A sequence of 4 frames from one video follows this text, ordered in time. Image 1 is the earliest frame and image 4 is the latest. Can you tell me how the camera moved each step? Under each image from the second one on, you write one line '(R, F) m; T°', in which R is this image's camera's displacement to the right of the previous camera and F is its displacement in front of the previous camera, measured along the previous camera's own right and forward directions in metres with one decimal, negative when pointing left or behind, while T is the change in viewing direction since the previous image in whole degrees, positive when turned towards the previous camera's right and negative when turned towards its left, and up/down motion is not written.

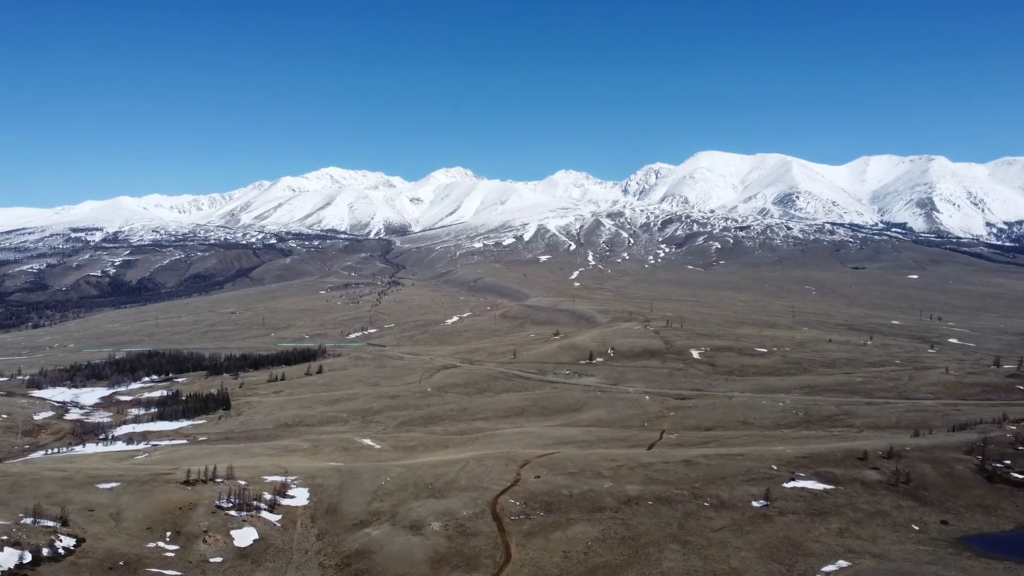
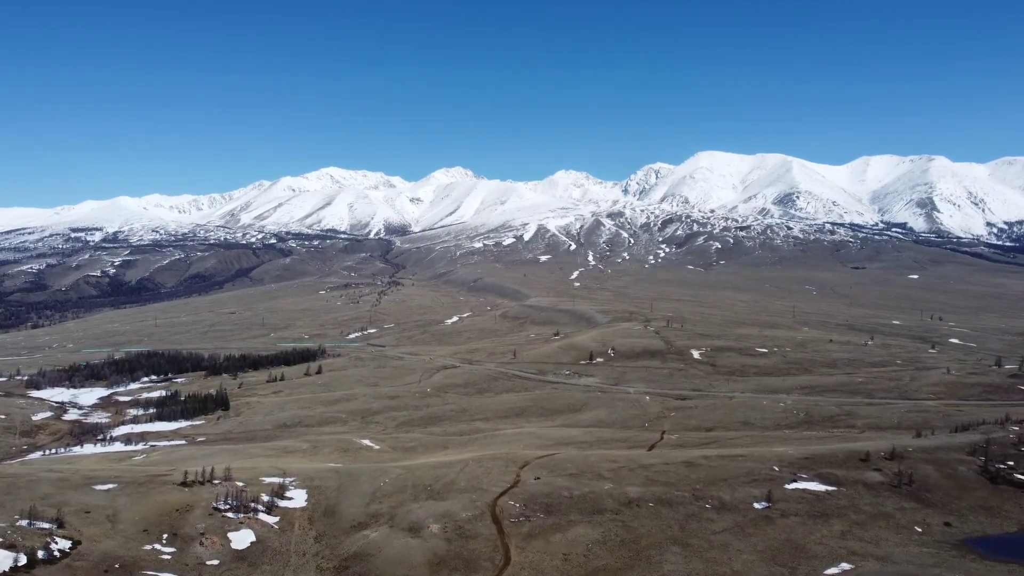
(0.0, +0.4) m; 0°
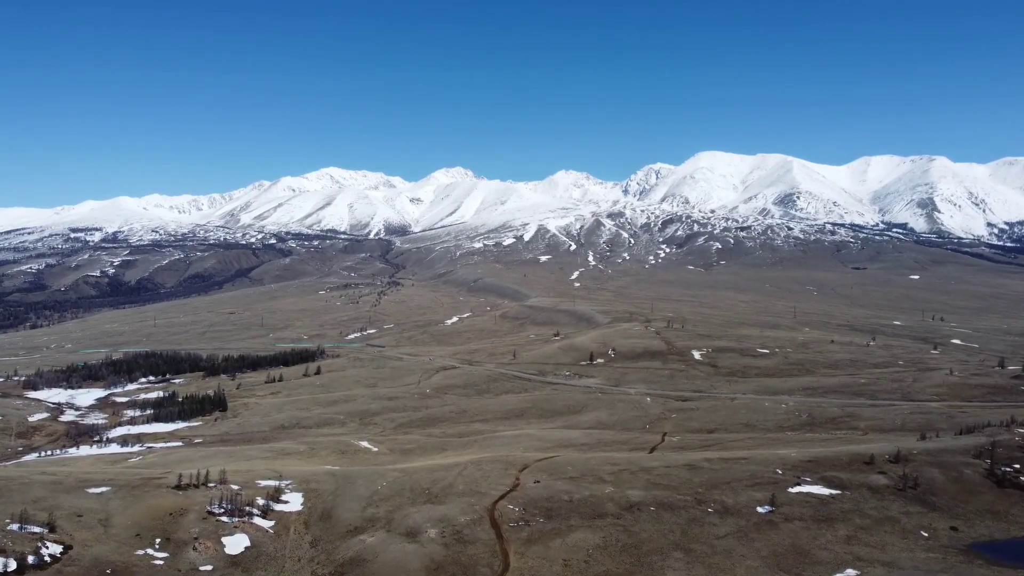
(+0.1, +0.8) m; 0°
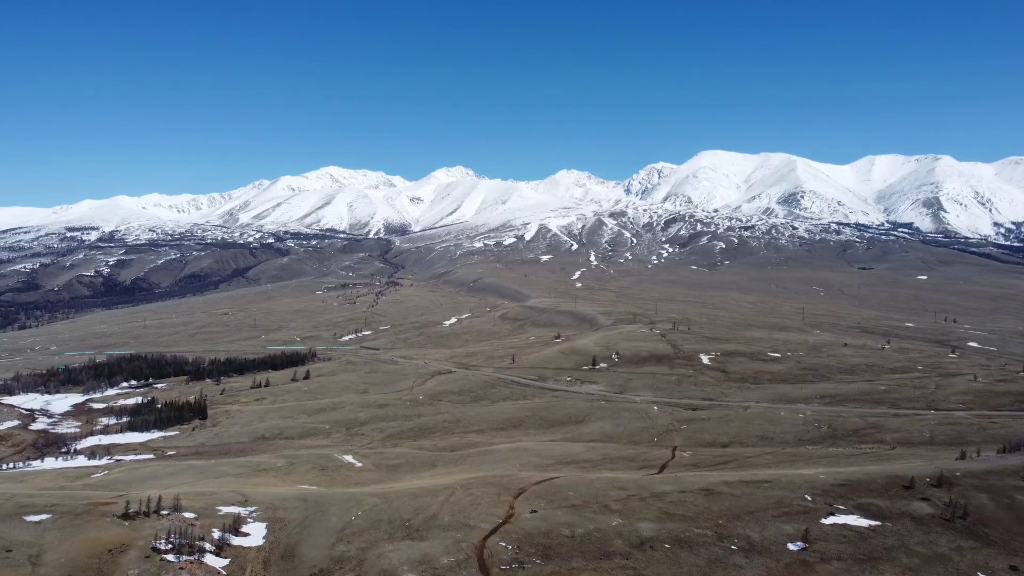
(+0.6, +6.5) m; 0°
